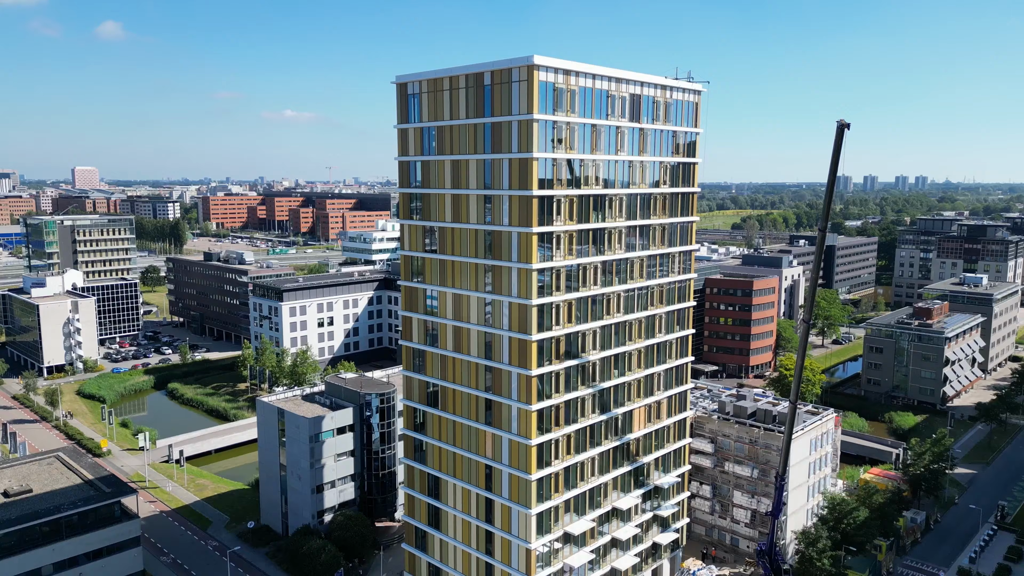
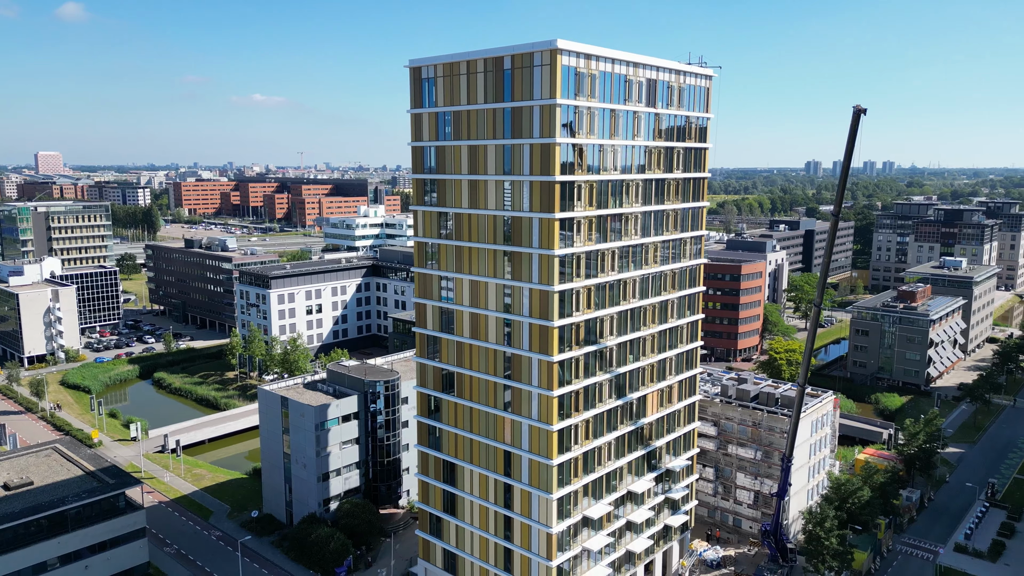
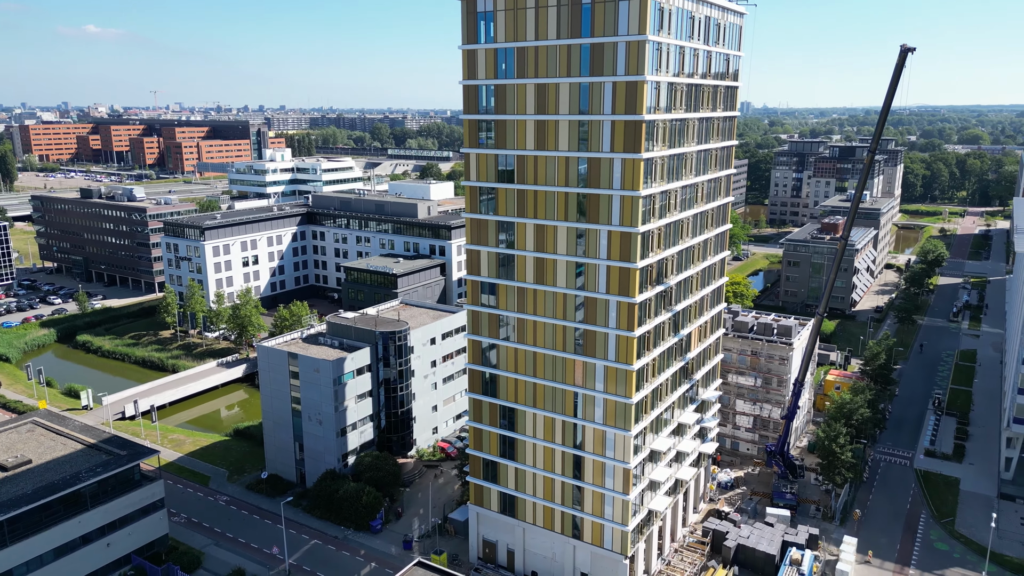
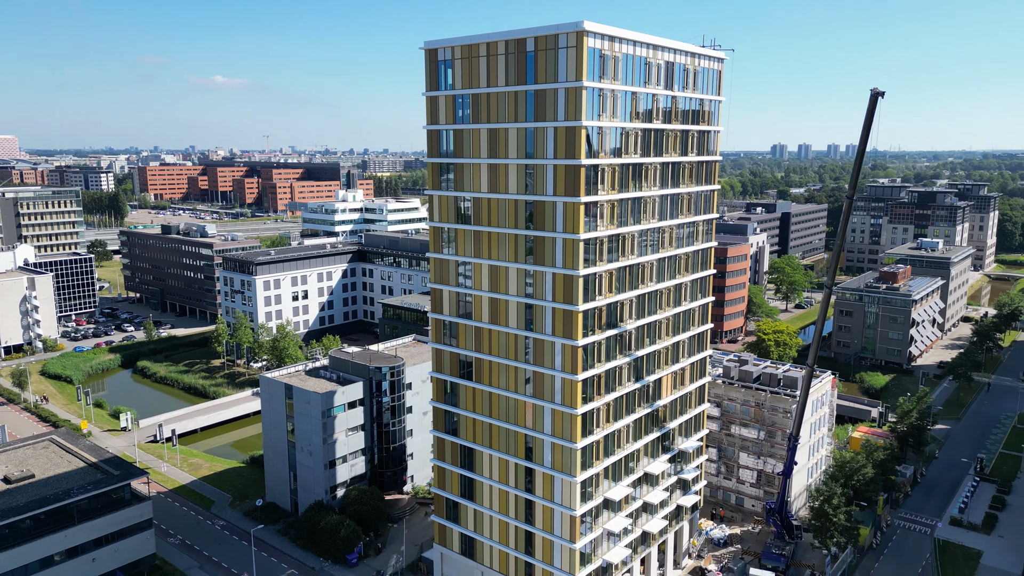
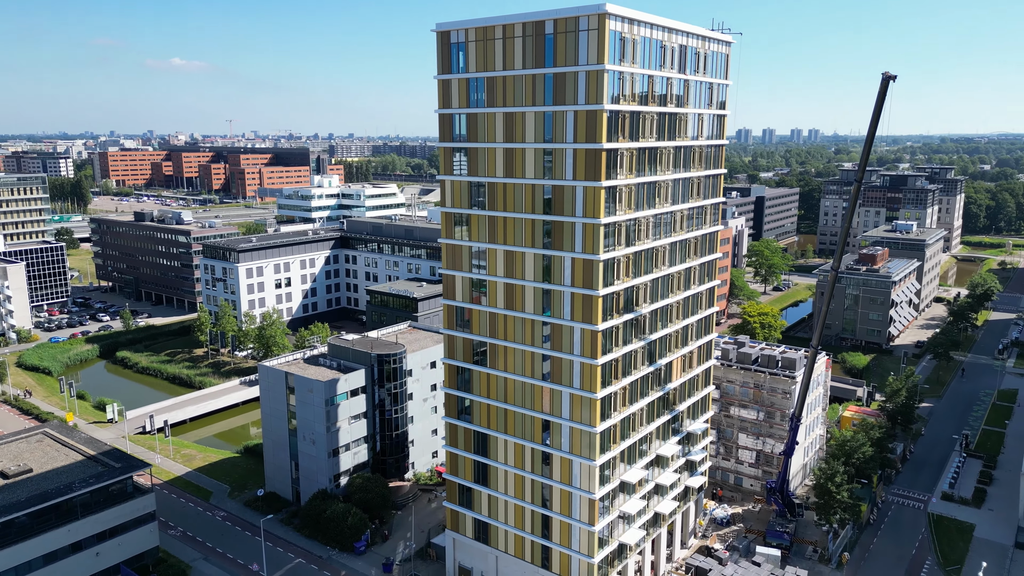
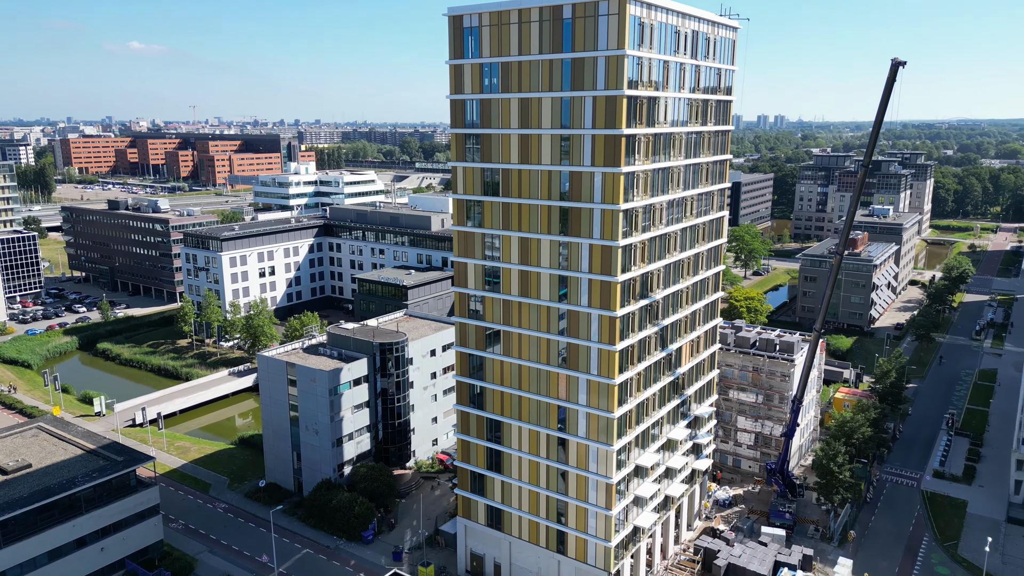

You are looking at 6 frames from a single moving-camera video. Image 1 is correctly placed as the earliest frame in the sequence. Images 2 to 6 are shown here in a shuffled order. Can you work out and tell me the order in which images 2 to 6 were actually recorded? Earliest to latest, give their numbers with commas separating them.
2, 4, 5, 6, 3
